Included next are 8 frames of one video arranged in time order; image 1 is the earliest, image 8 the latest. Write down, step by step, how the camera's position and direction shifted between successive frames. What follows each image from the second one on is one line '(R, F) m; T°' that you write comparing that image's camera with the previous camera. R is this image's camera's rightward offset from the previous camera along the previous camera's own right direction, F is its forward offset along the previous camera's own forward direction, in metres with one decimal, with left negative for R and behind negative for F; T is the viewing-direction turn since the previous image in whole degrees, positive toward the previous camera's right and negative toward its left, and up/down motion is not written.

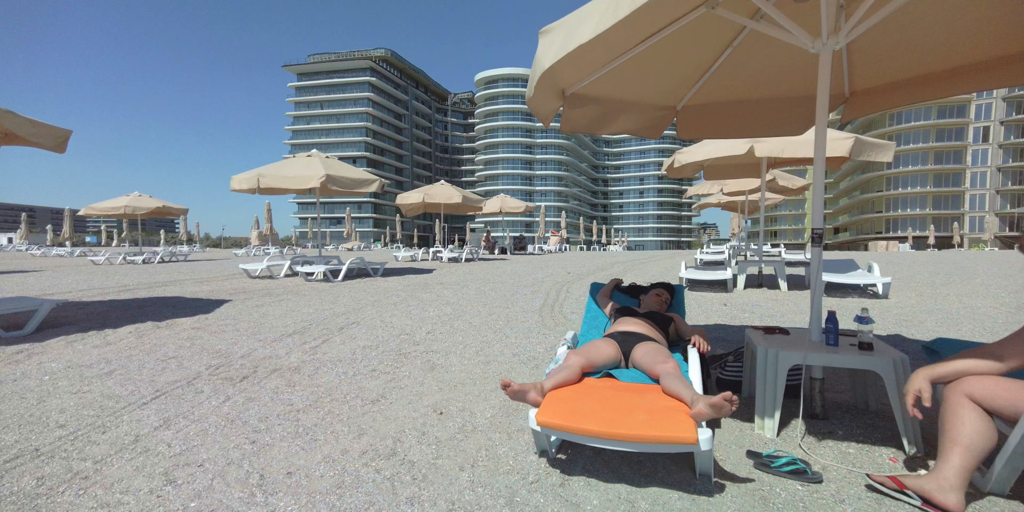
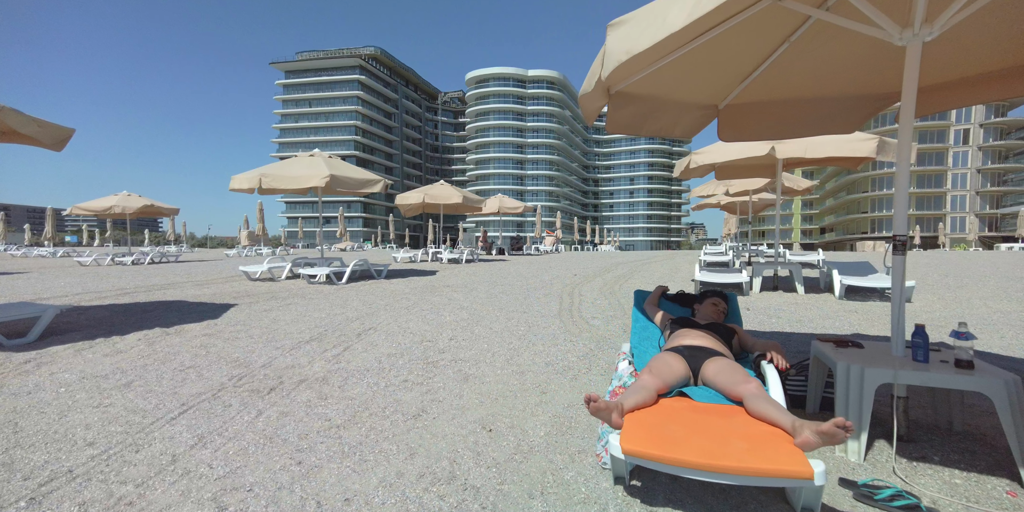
(-0.2, +0.1) m; 0°
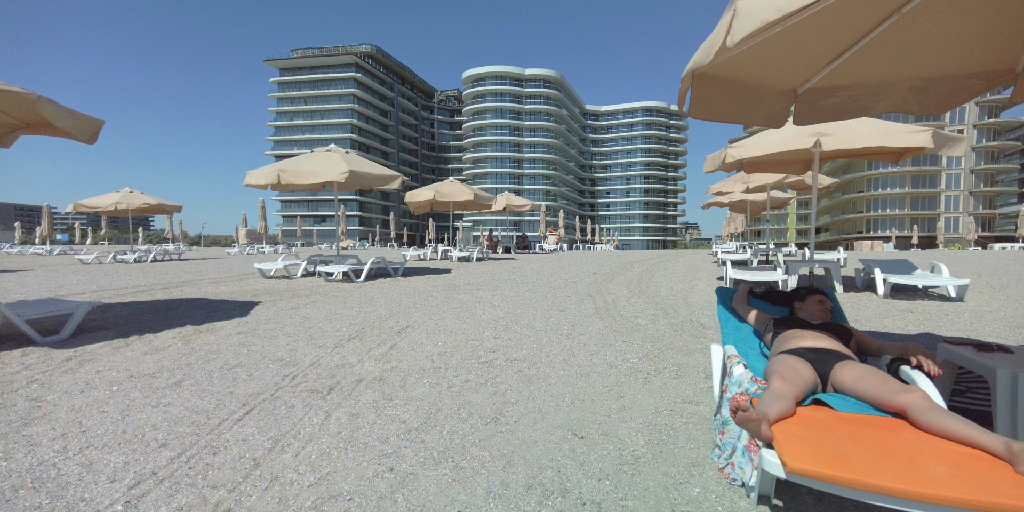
(-0.3, +0.1) m; -1°
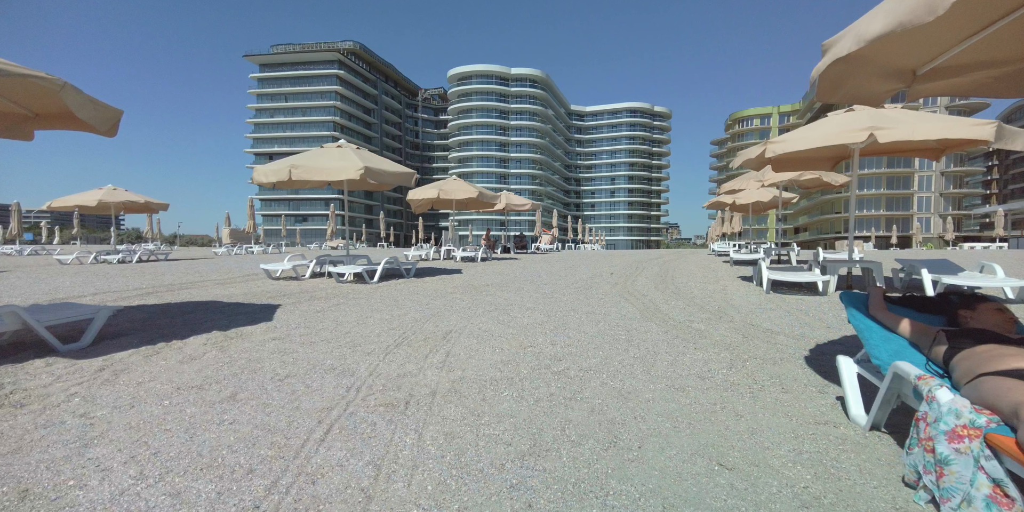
(-0.5, +0.2) m; 0°
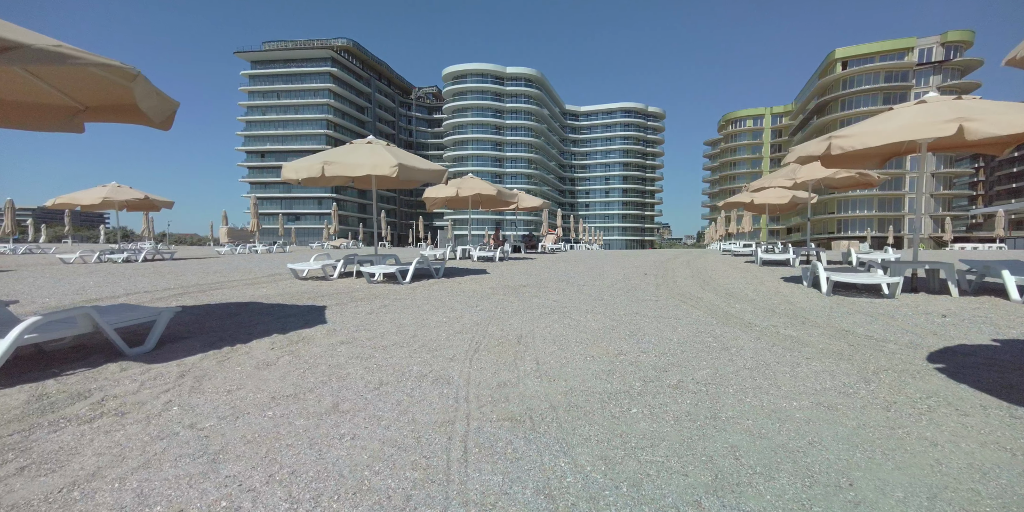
(-0.6, +0.1) m; -2°
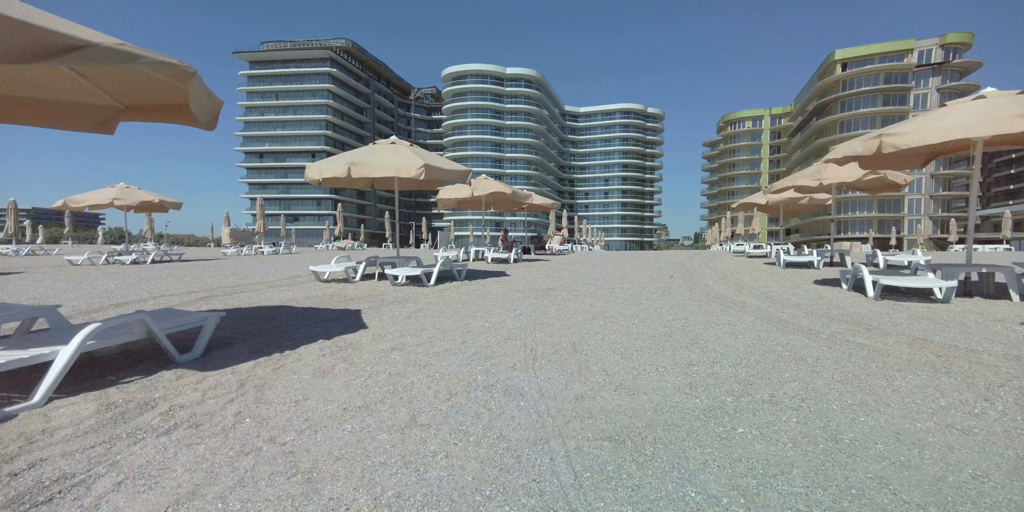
(-0.4, +0.1) m; -2°
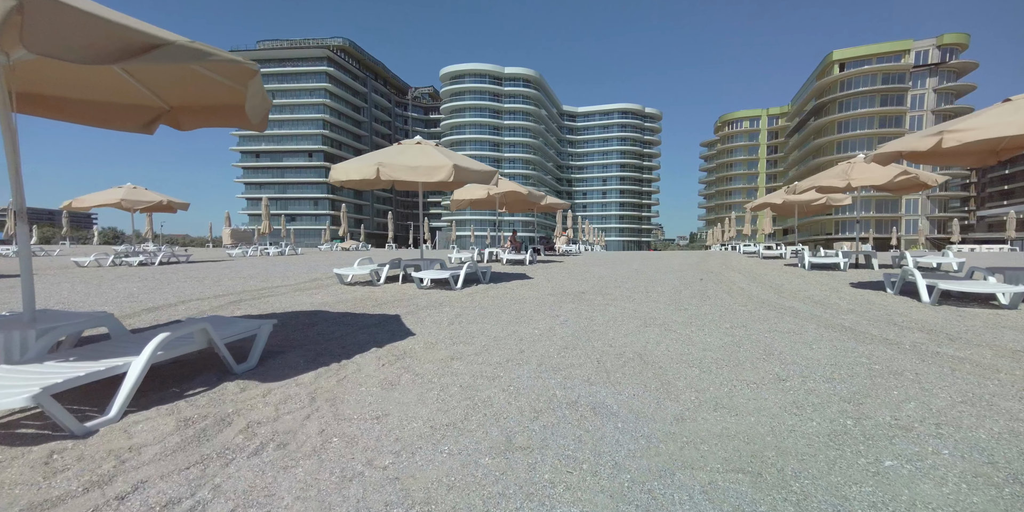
(-0.5, +0.1) m; -2°
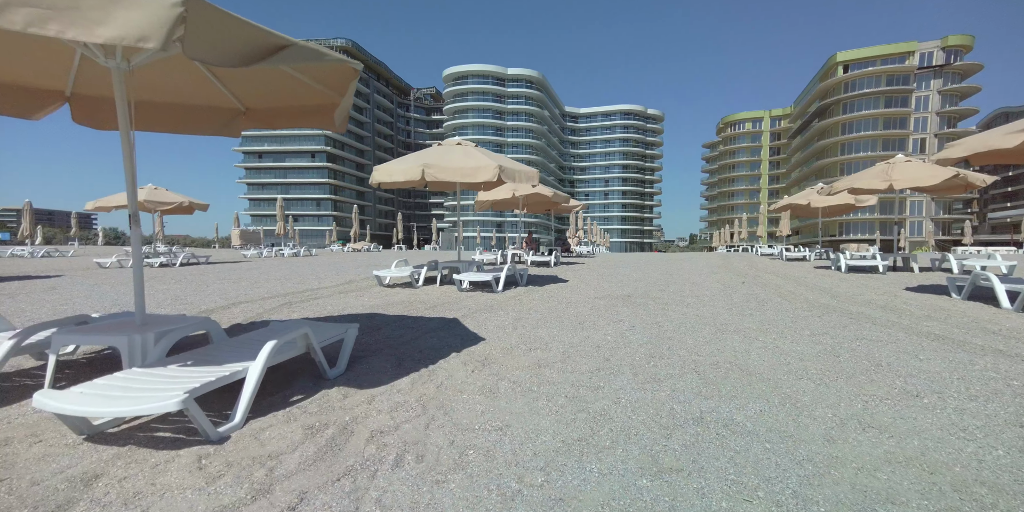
(-0.7, 0.0) m; -3°
